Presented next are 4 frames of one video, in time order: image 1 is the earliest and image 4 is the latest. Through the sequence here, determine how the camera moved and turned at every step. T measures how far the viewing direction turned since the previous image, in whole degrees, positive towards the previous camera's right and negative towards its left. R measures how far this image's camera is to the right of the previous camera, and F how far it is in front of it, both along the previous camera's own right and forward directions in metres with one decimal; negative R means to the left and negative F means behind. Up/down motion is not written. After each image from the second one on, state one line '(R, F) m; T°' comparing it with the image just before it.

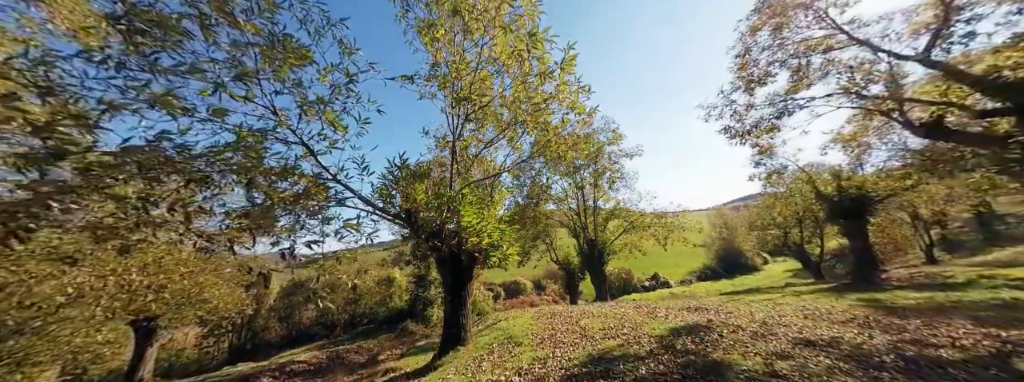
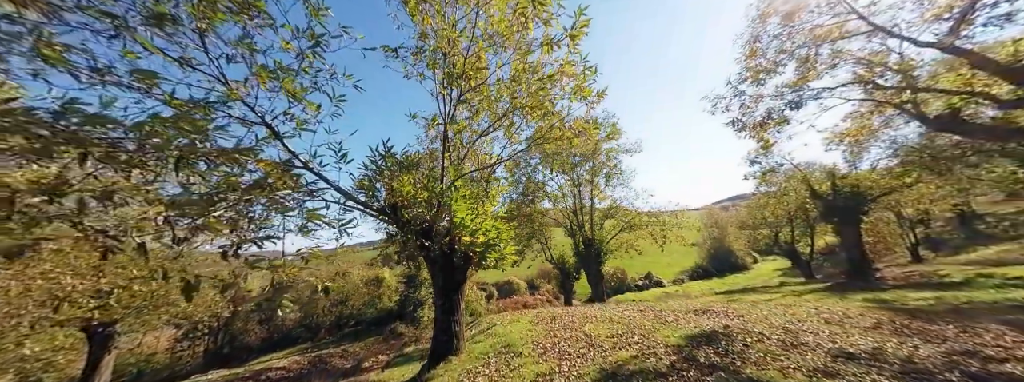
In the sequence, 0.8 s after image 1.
(-0.1, +0.6) m; +1°
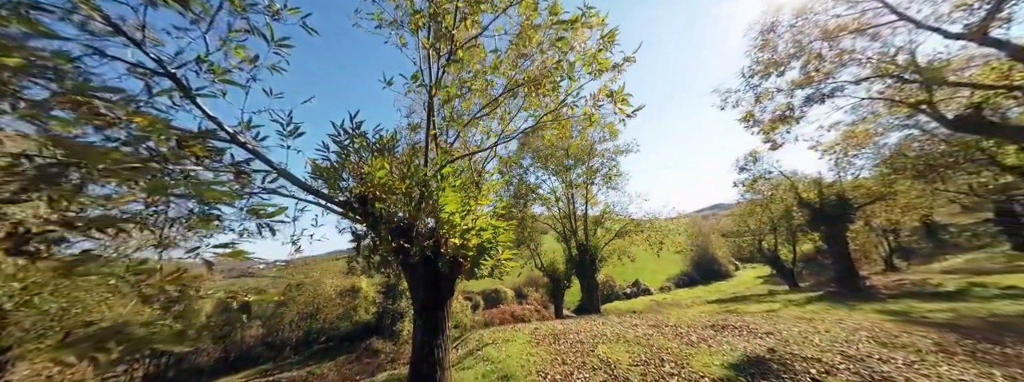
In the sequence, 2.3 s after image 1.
(-0.2, +1.0) m; +3°
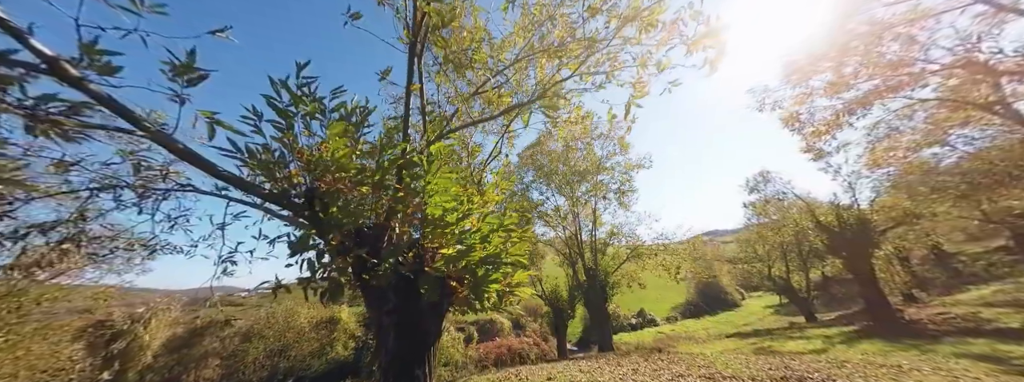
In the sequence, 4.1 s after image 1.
(-0.2, +1.4) m; +1°
